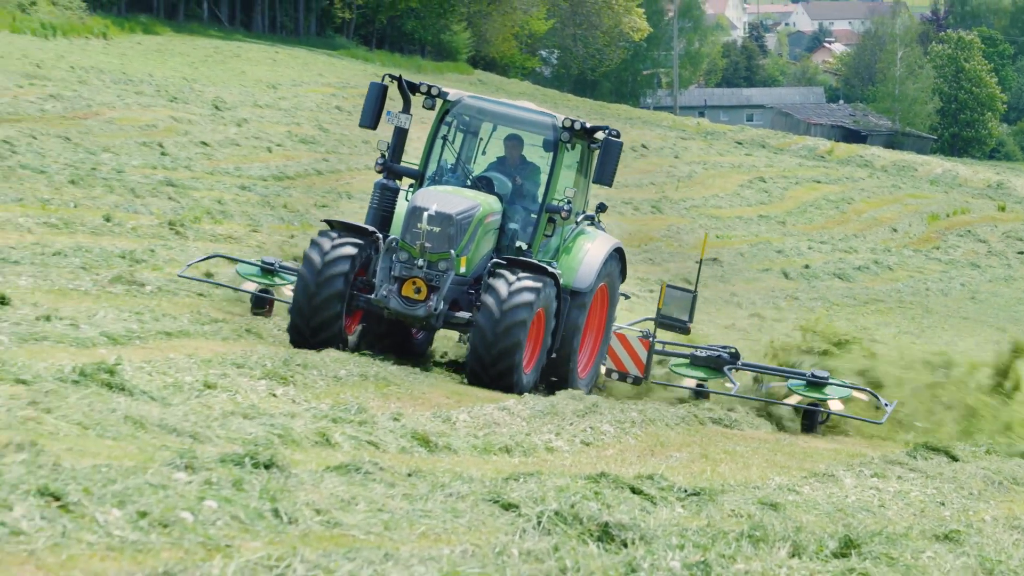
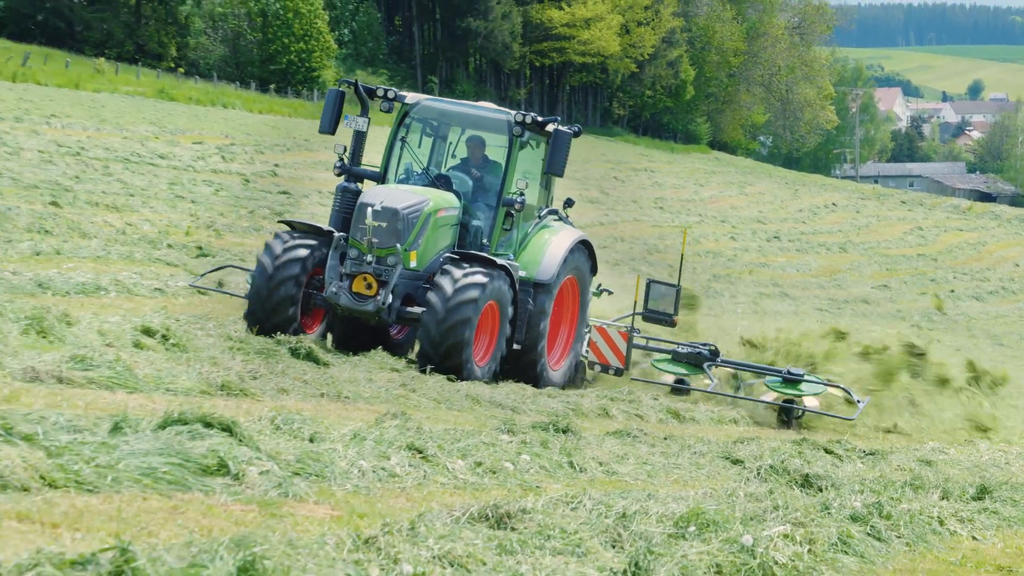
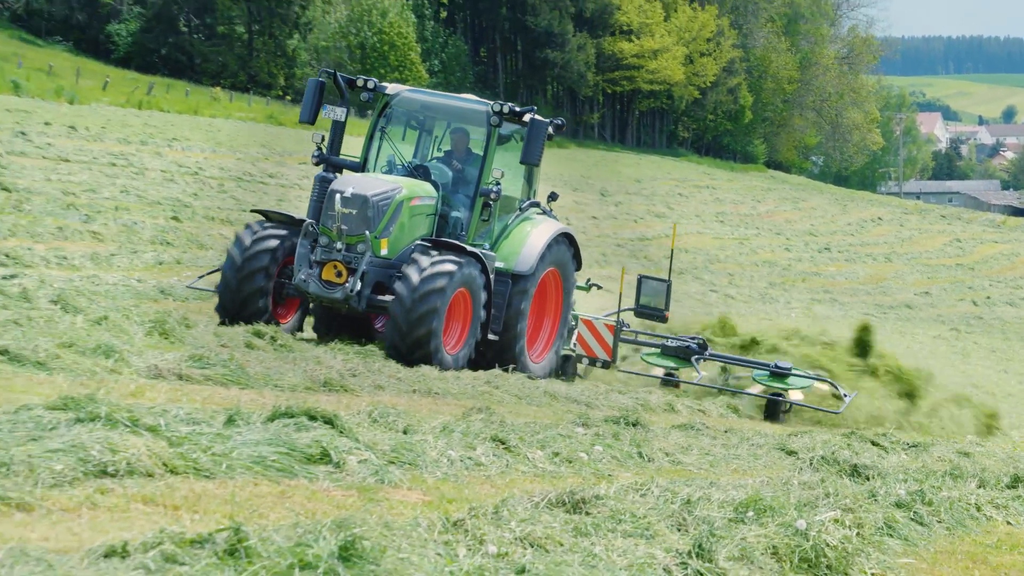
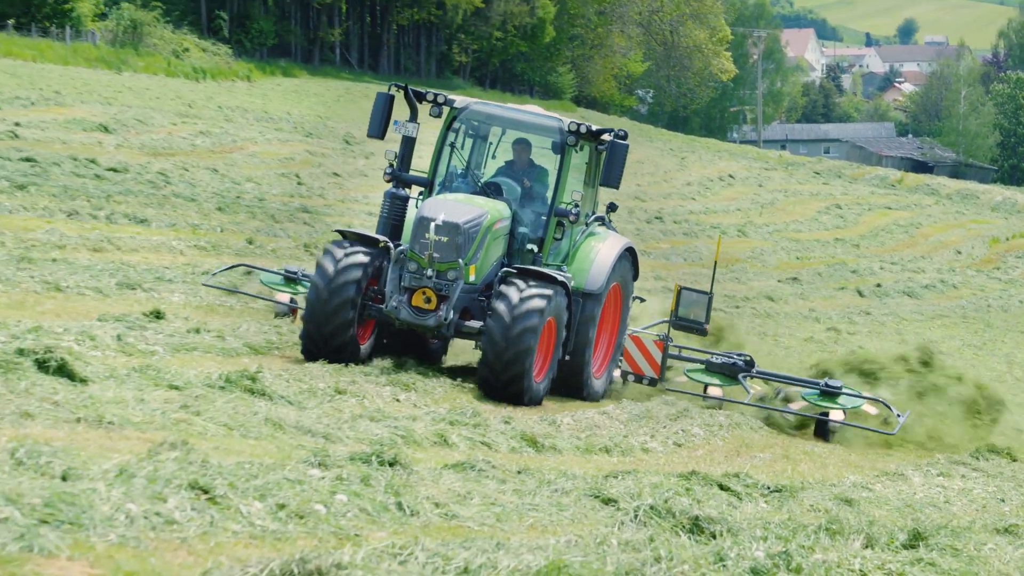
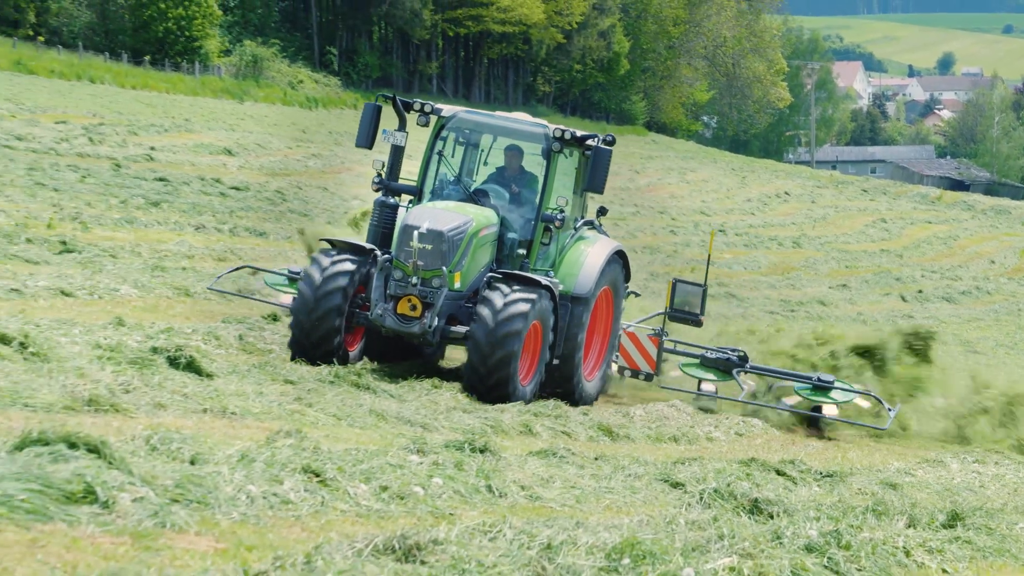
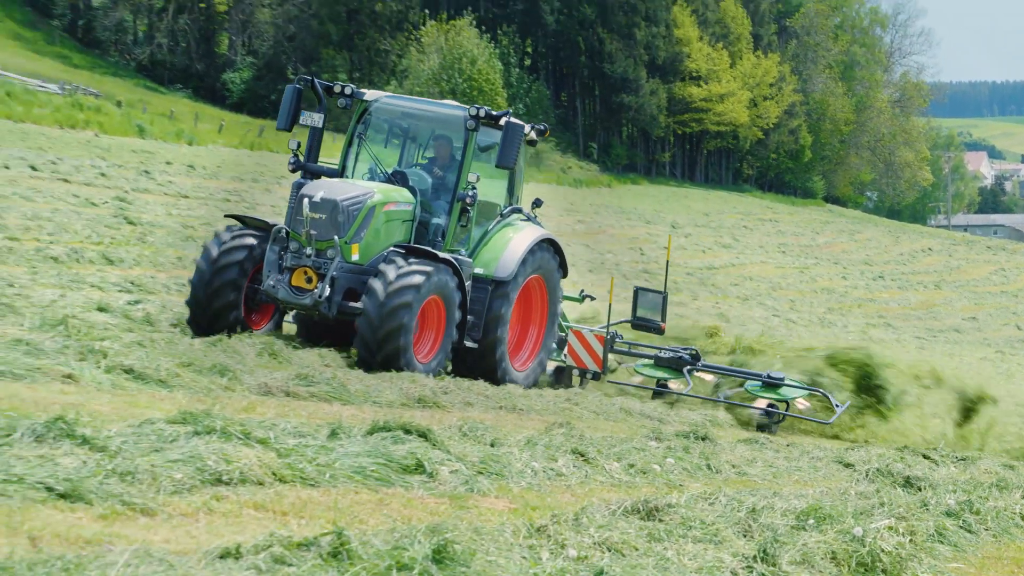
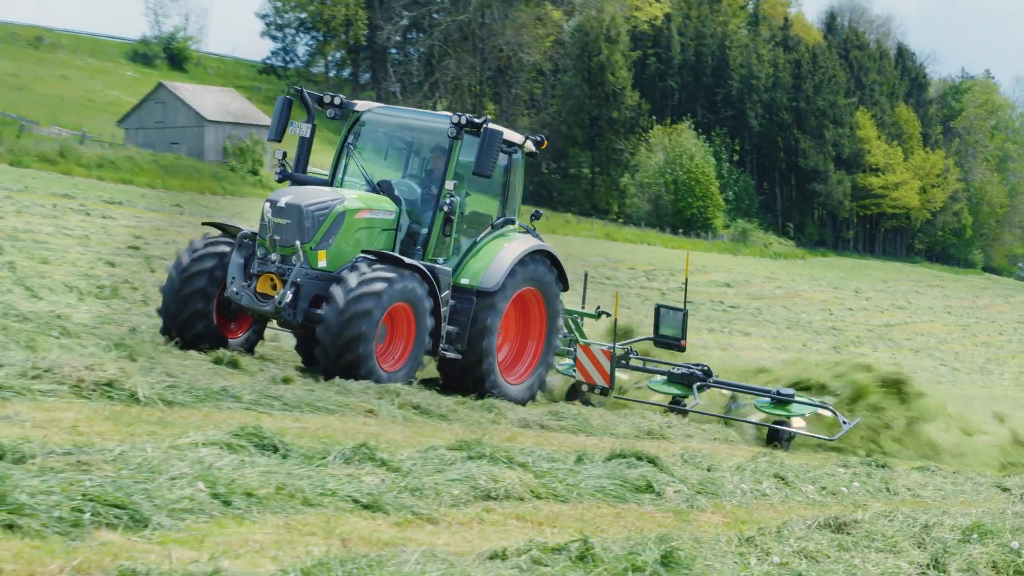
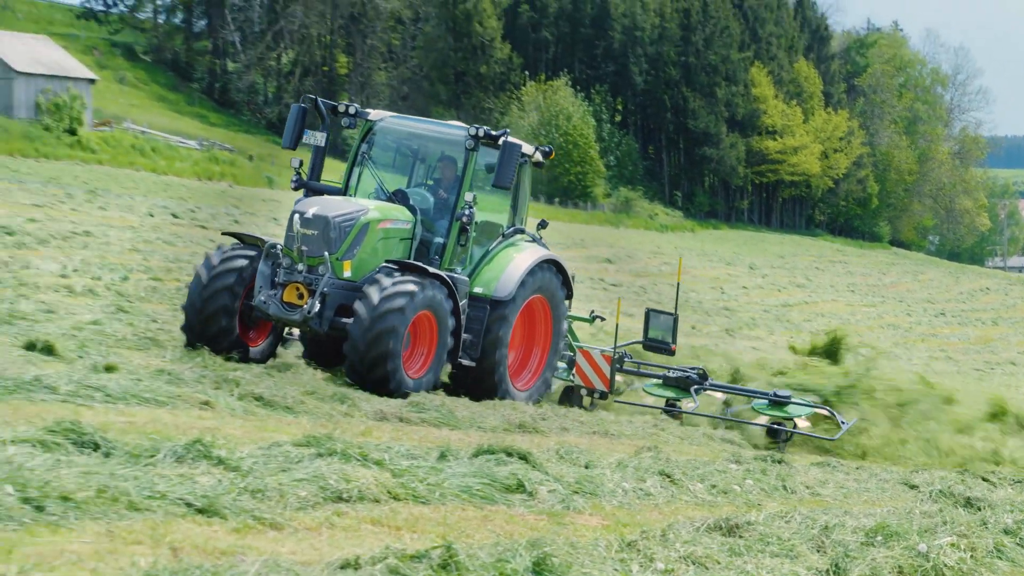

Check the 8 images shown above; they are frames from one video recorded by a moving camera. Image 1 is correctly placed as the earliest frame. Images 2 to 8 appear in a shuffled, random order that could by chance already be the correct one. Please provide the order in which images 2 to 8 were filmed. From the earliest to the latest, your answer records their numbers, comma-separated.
4, 5, 2, 3, 6, 8, 7
